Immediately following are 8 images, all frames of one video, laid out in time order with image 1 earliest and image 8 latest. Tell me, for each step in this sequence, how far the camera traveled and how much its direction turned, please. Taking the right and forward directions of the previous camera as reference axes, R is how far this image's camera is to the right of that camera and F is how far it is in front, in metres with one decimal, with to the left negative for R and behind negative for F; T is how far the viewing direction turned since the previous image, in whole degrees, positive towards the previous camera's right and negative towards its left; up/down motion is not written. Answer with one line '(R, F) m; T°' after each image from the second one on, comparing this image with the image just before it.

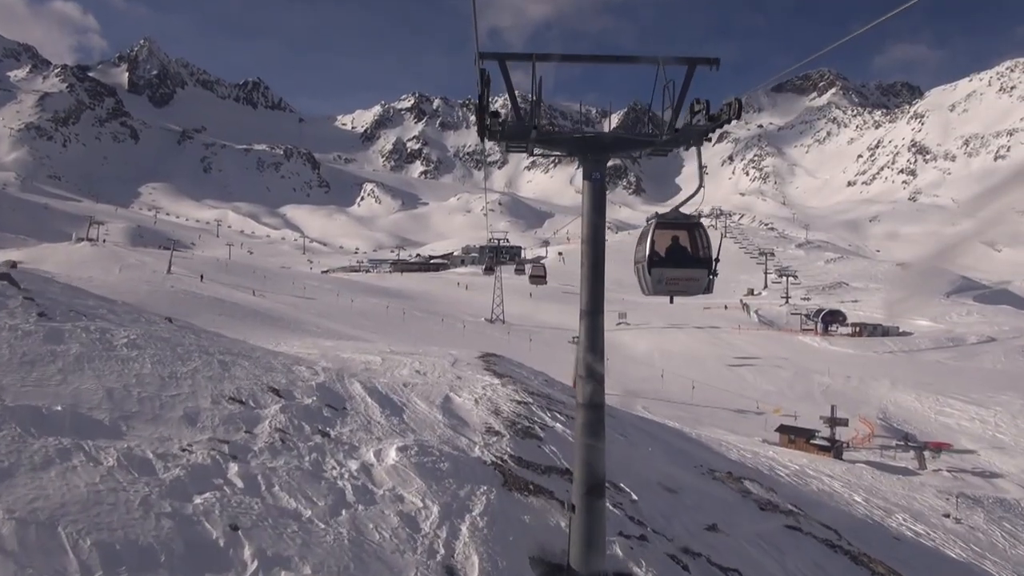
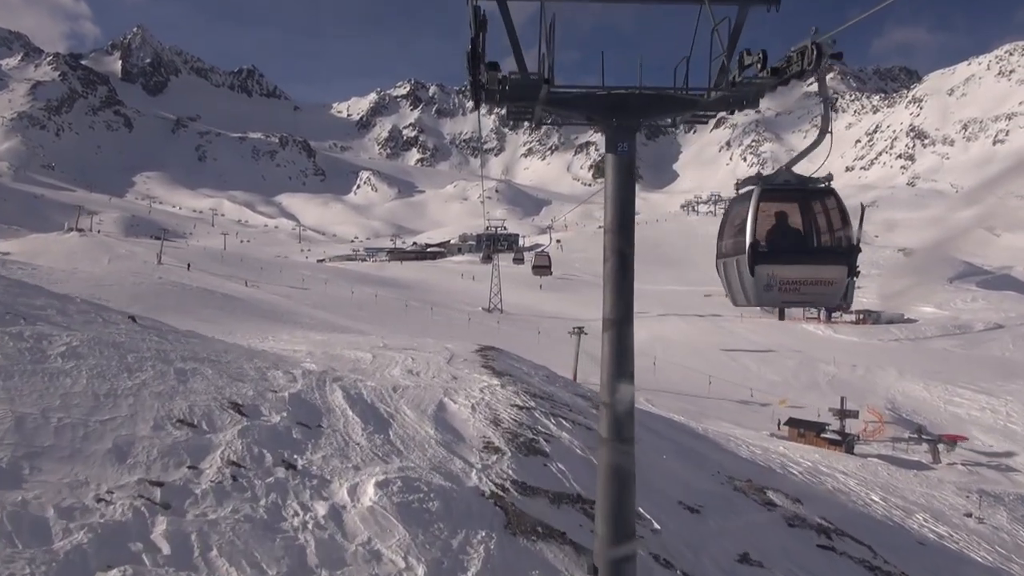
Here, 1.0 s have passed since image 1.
(0.0, +1.0) m; 0°
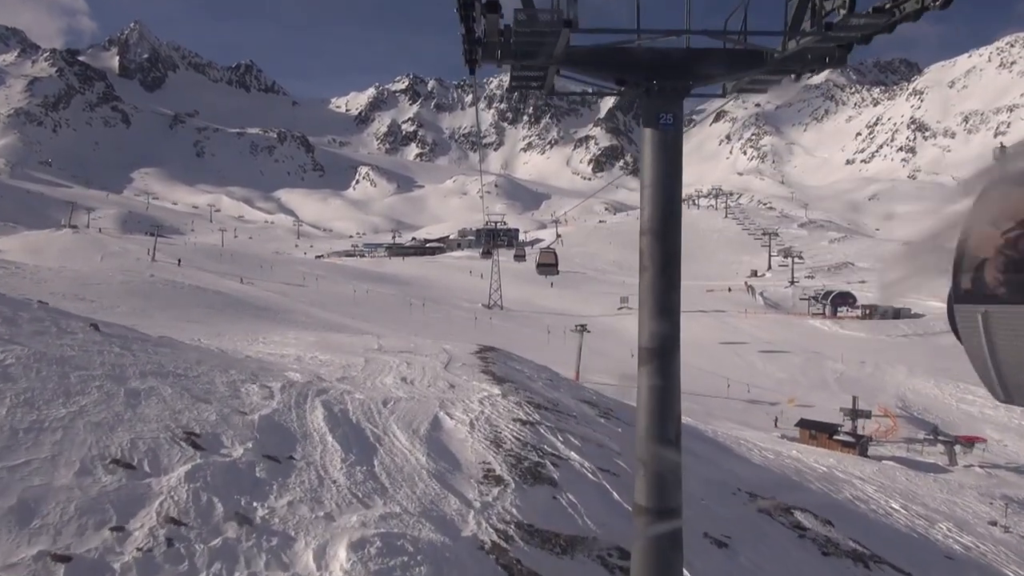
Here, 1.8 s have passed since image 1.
(0.0, +0.9) m; 0°
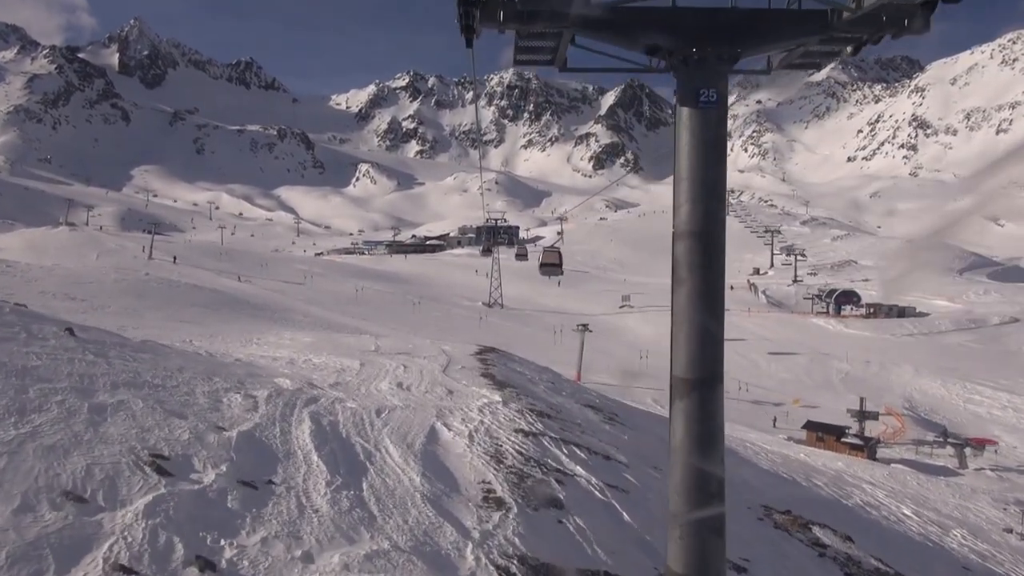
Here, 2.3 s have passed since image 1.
(0.0, +0.5) m; 0°
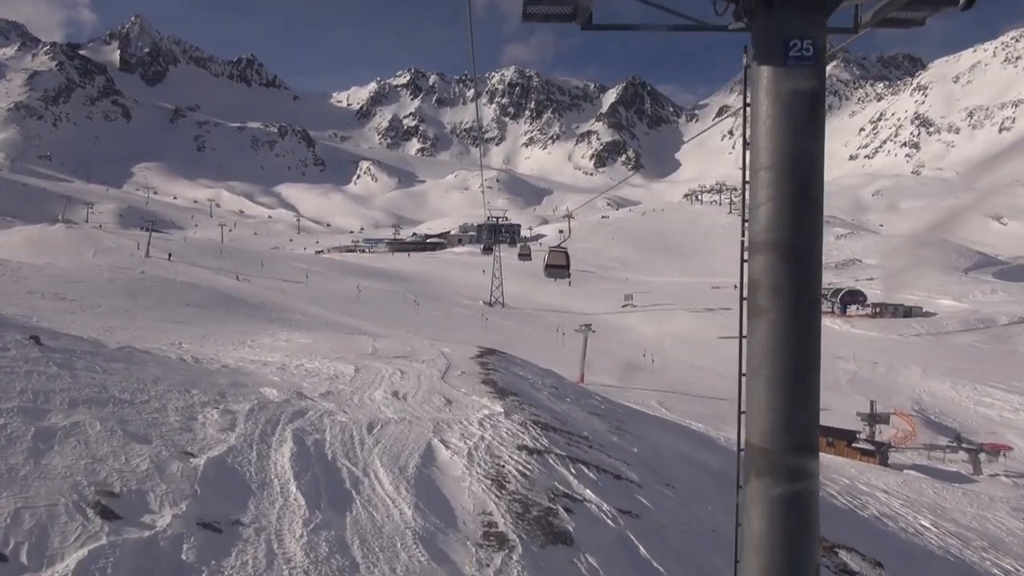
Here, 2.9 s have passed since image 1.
(0.0, +0.6) m; 0°
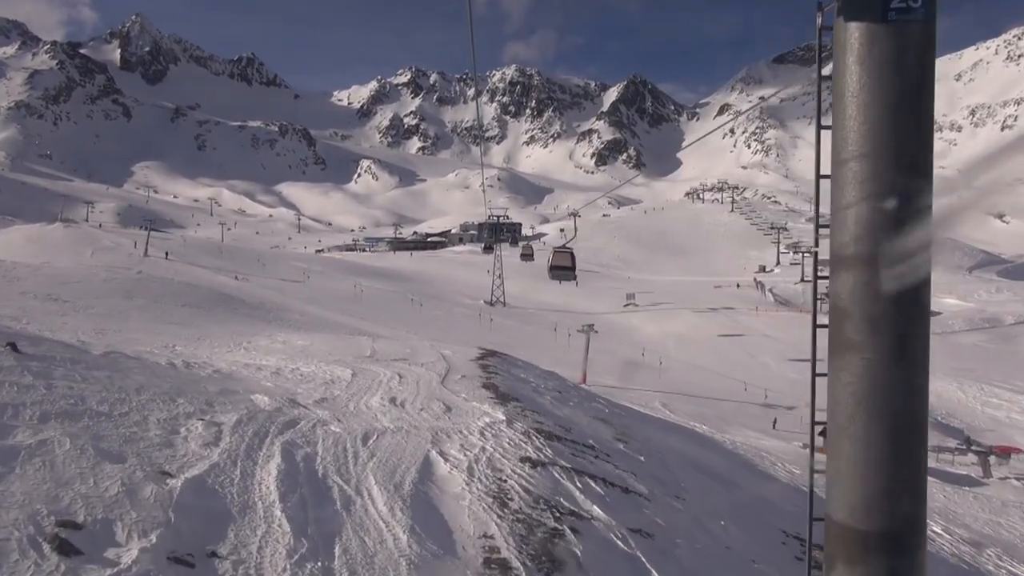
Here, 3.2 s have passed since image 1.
(0.0, +0.4) m; 0°
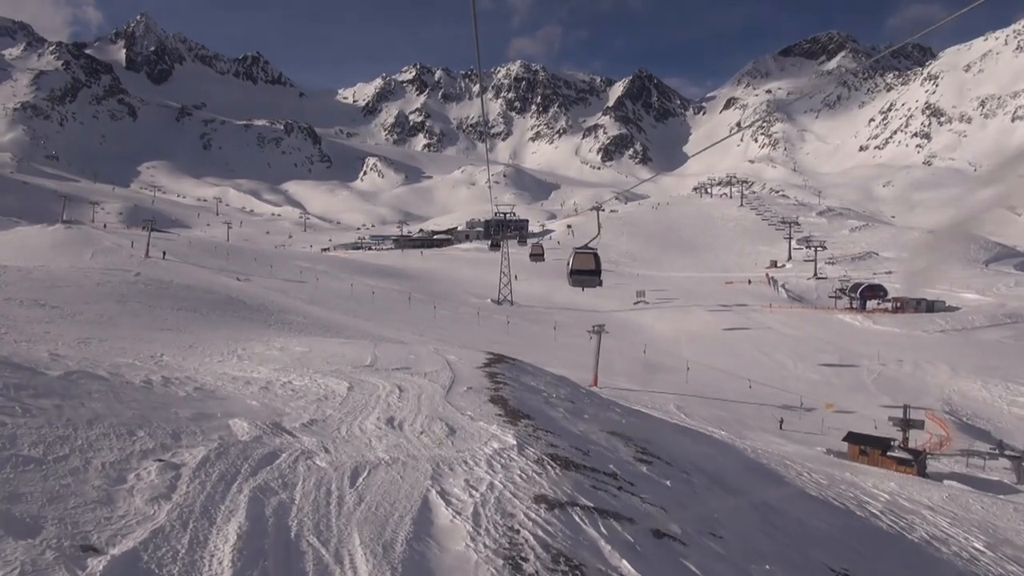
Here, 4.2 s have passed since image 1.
(0.0, +1.0) m; -1°
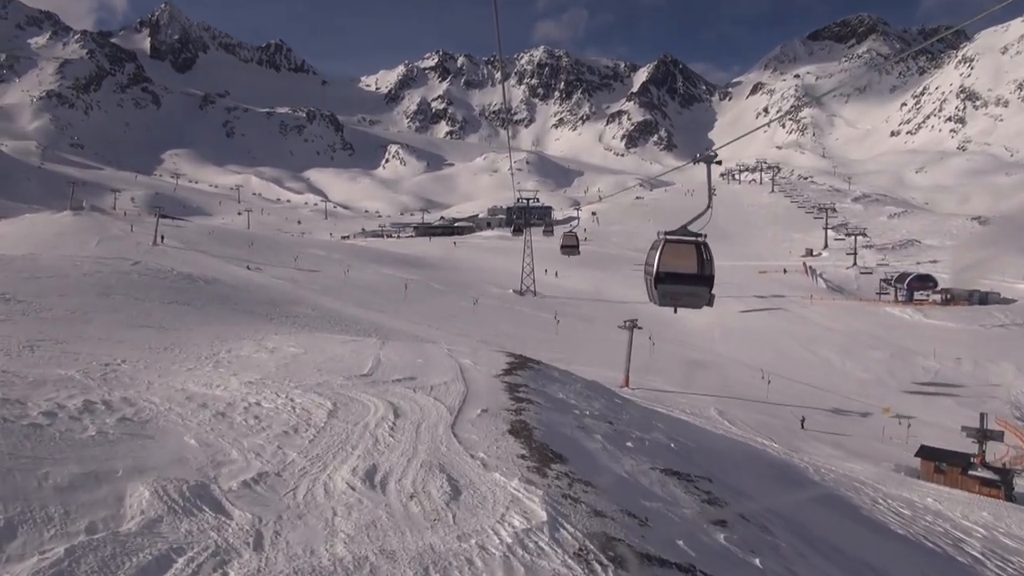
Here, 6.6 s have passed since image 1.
(-0.1, +2.5) m; -2°
